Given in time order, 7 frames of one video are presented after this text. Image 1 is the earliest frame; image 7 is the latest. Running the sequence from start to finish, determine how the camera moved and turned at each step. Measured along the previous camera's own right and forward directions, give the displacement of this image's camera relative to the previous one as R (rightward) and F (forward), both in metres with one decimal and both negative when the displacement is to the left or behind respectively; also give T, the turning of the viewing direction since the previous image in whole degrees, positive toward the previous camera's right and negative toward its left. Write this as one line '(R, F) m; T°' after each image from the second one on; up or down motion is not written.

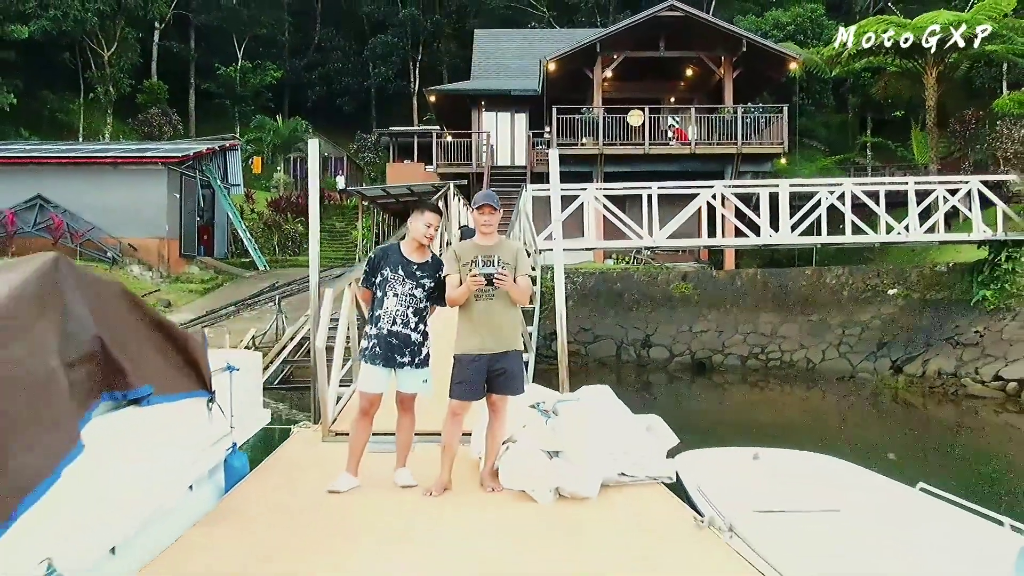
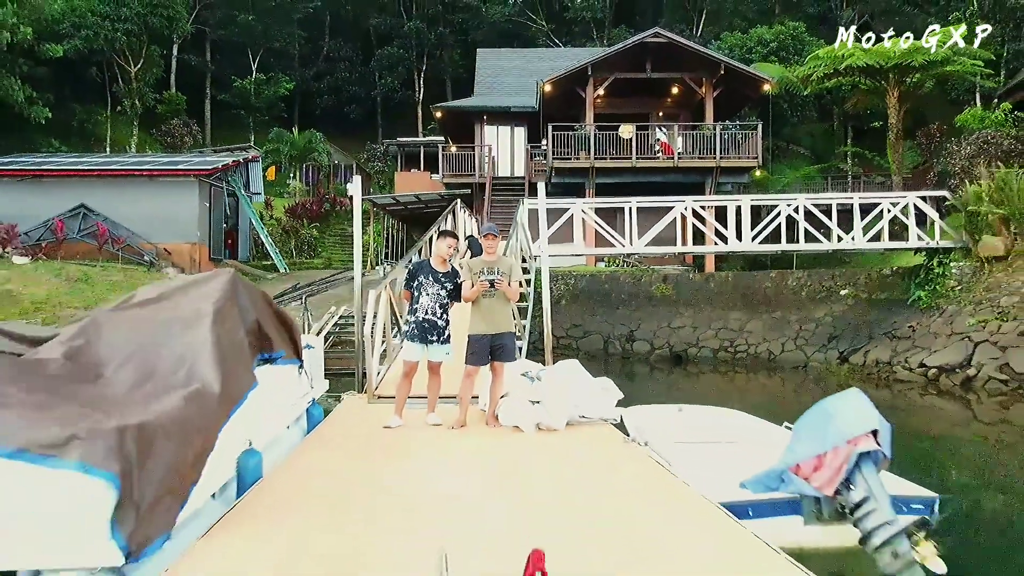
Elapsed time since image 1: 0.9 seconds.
(0.0, -1.4) m; 0°
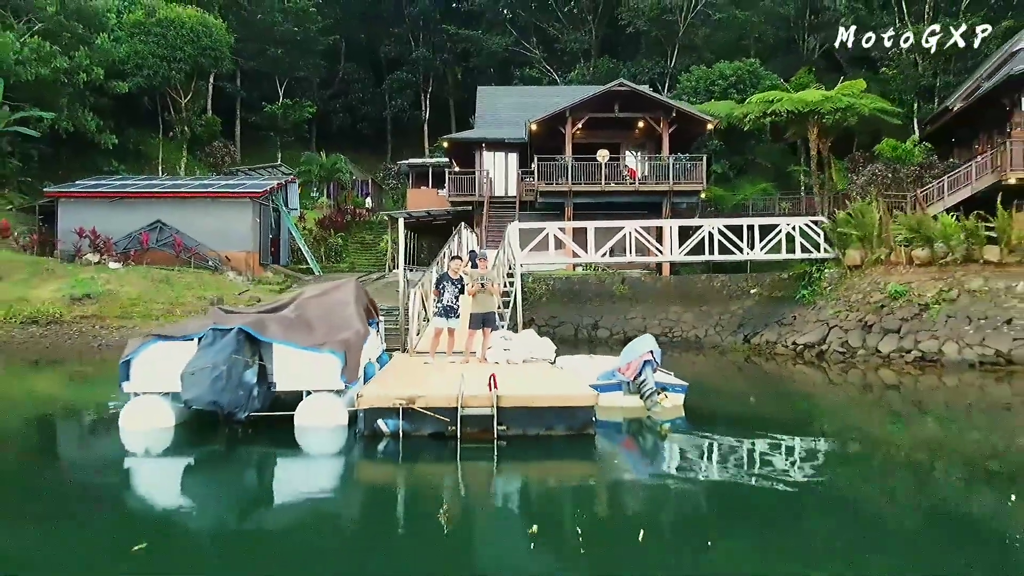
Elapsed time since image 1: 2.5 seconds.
(+0.2, -3.6) m; 0°
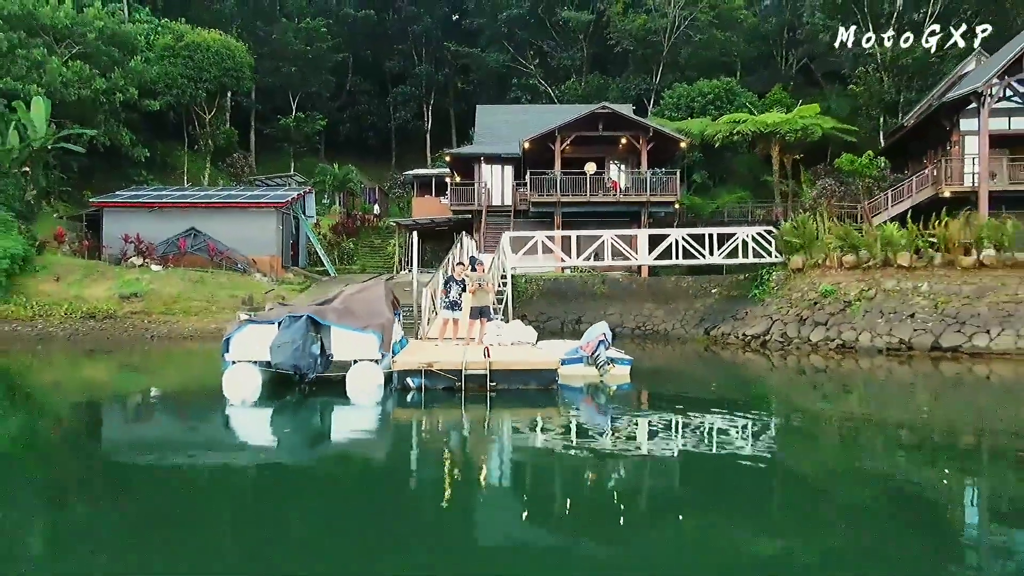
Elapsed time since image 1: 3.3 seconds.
(+0.1, -2.3) m; 0°
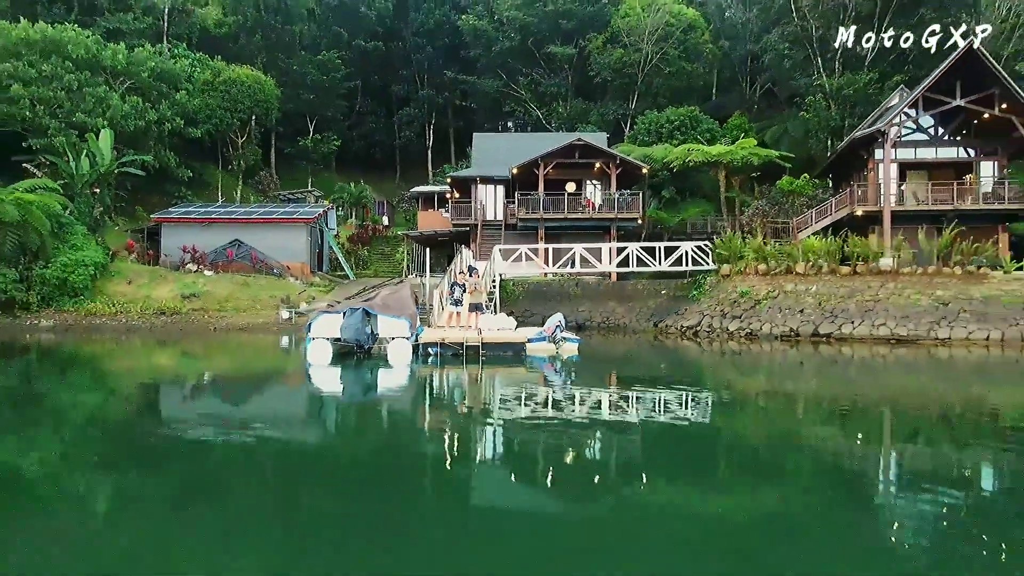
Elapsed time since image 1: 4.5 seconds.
(+0.2, -4.2) m; 0°
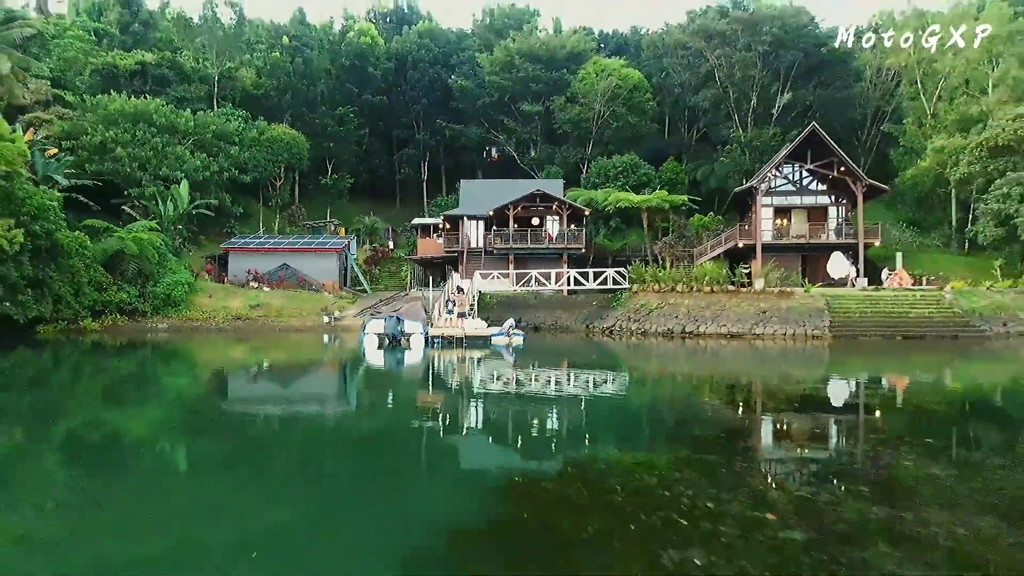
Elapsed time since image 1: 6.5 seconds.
(+0.4, -8.7) m; +1°
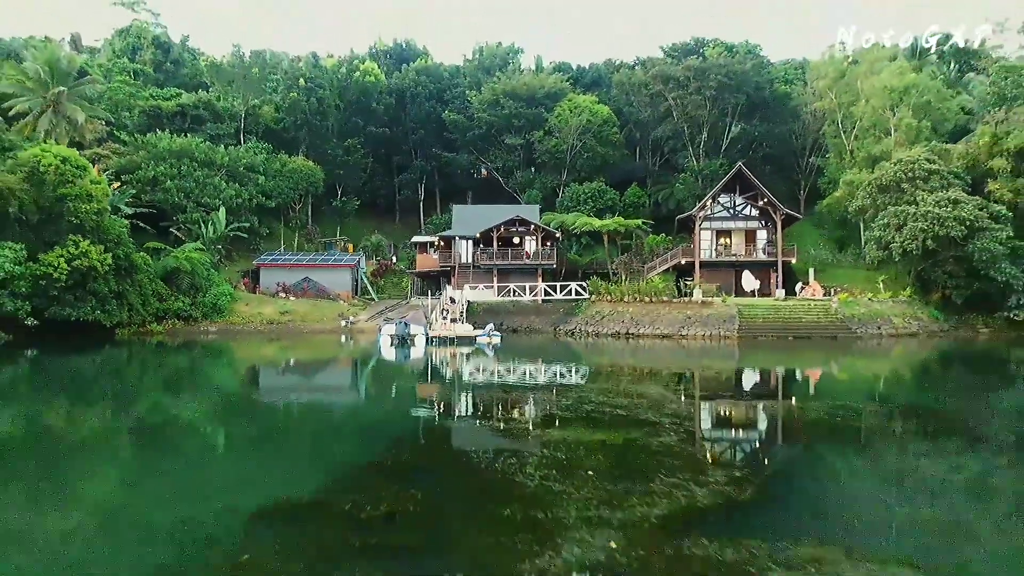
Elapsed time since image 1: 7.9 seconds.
(+0.4, -6.9) m; 0°
